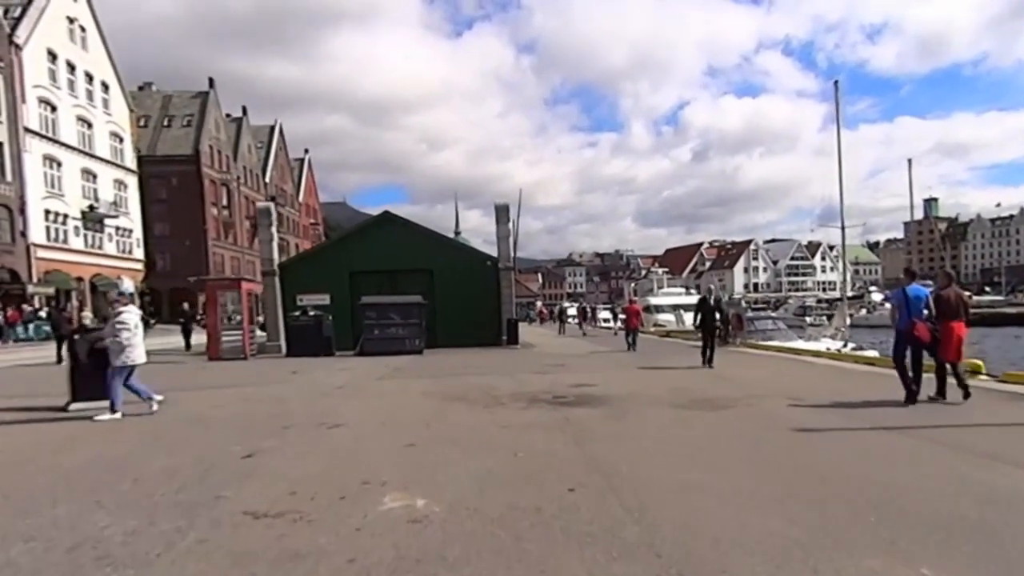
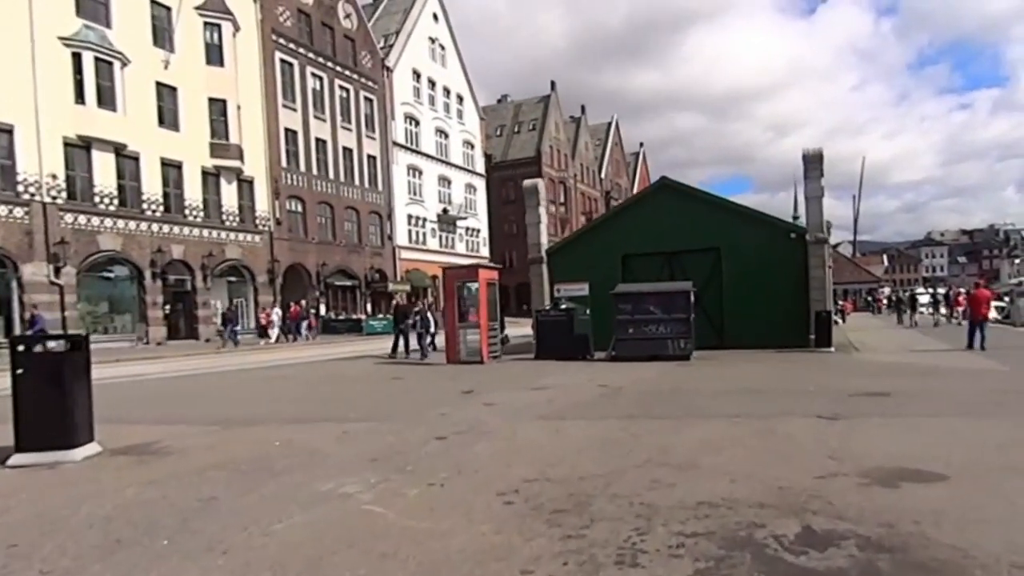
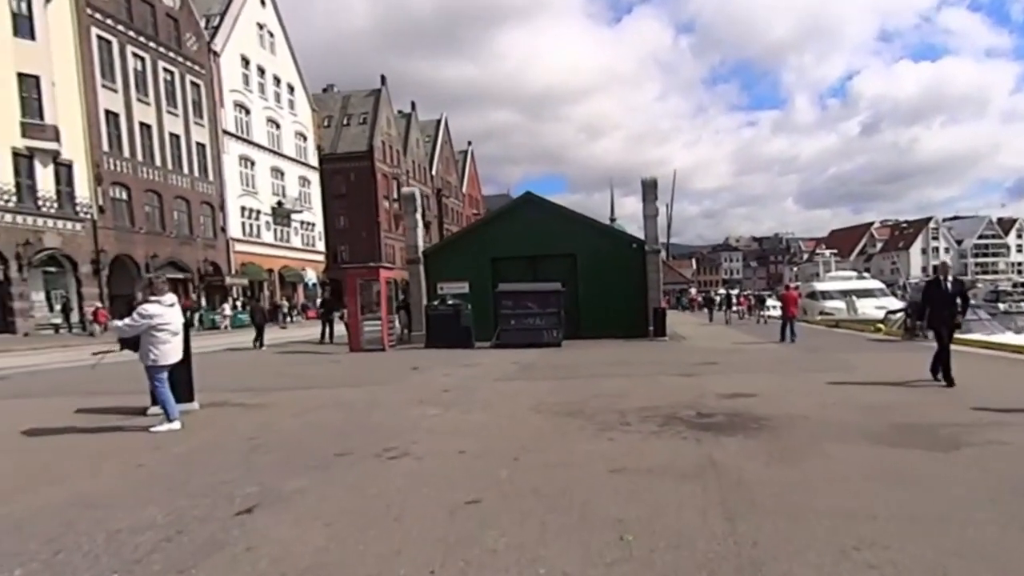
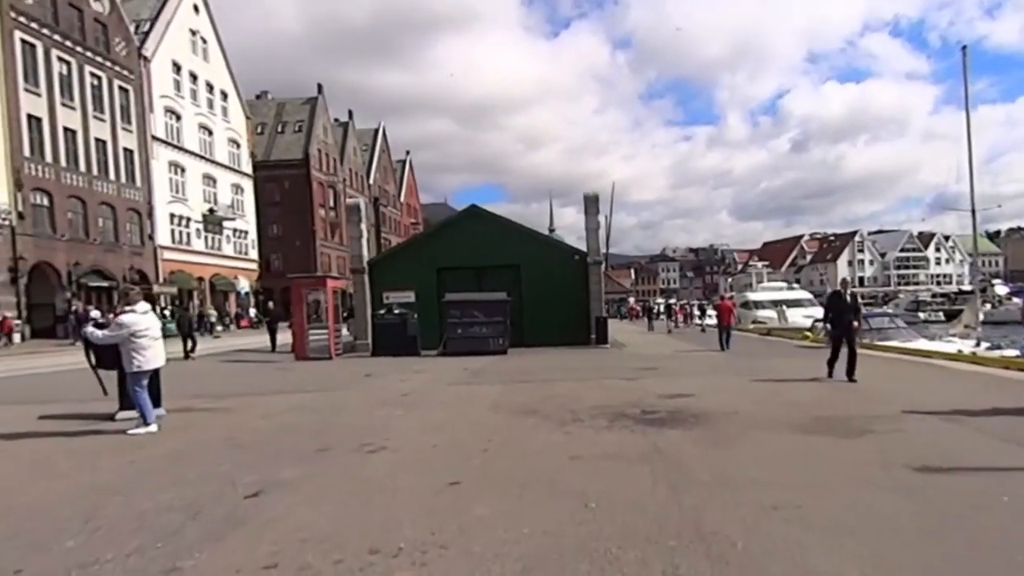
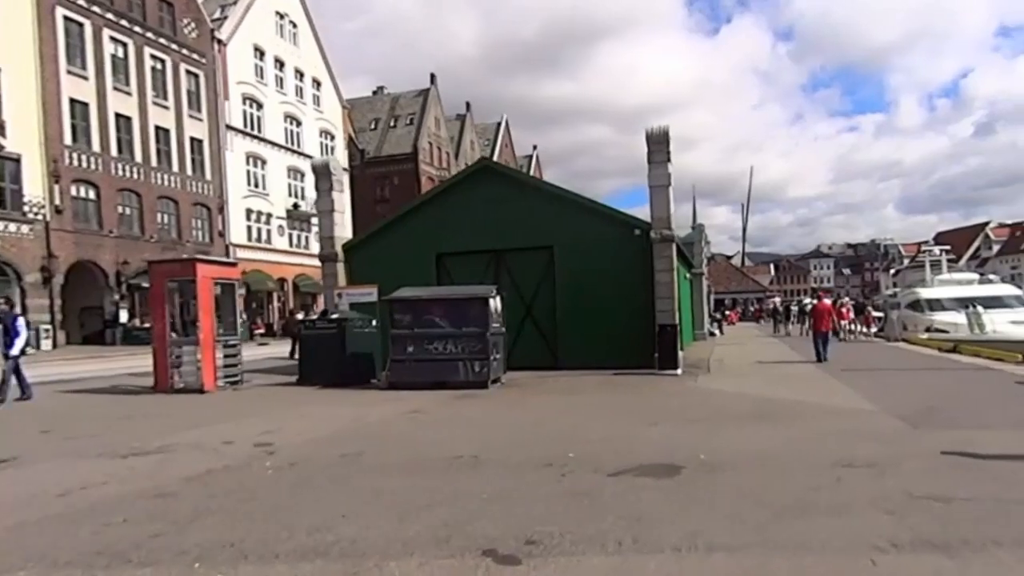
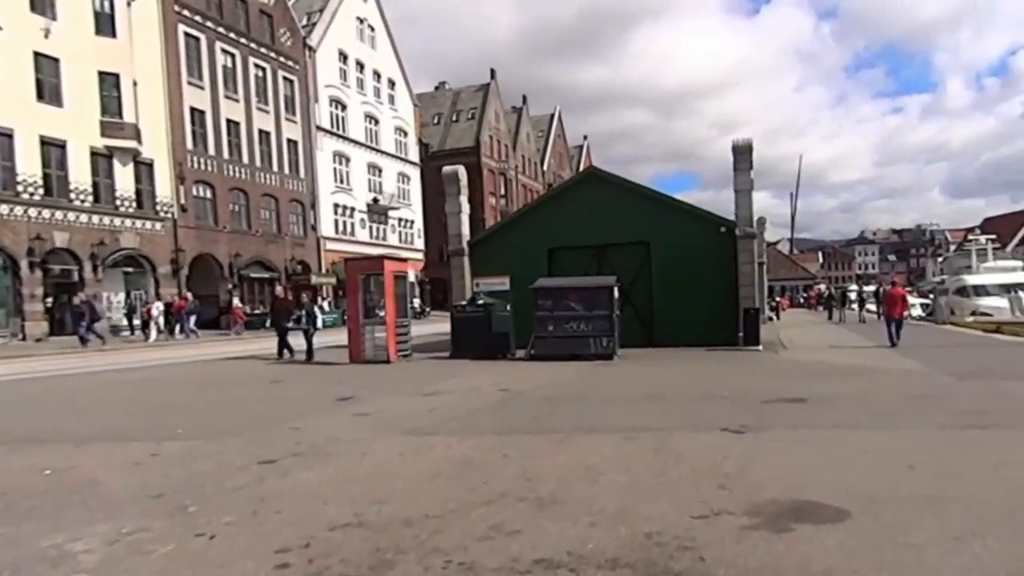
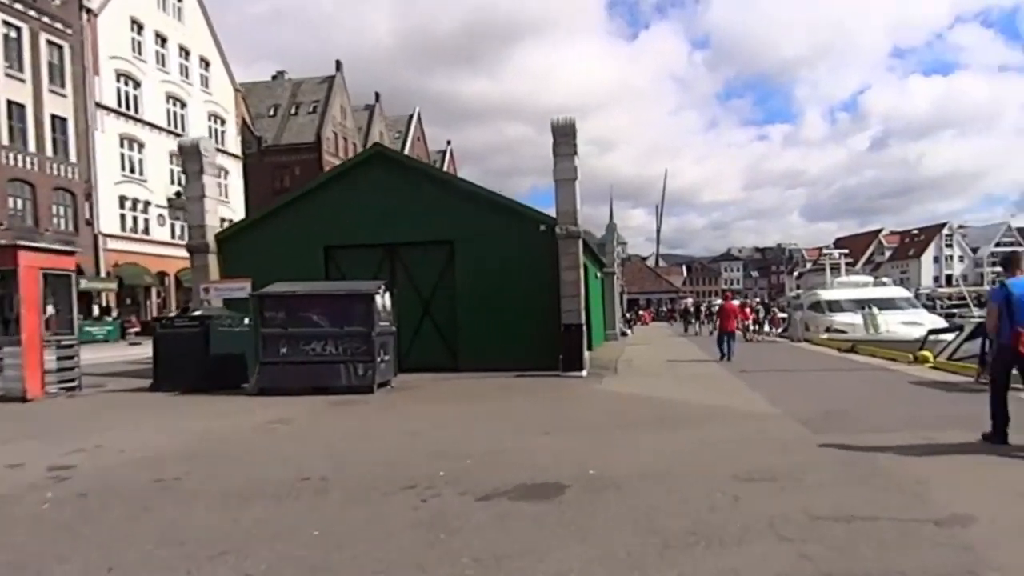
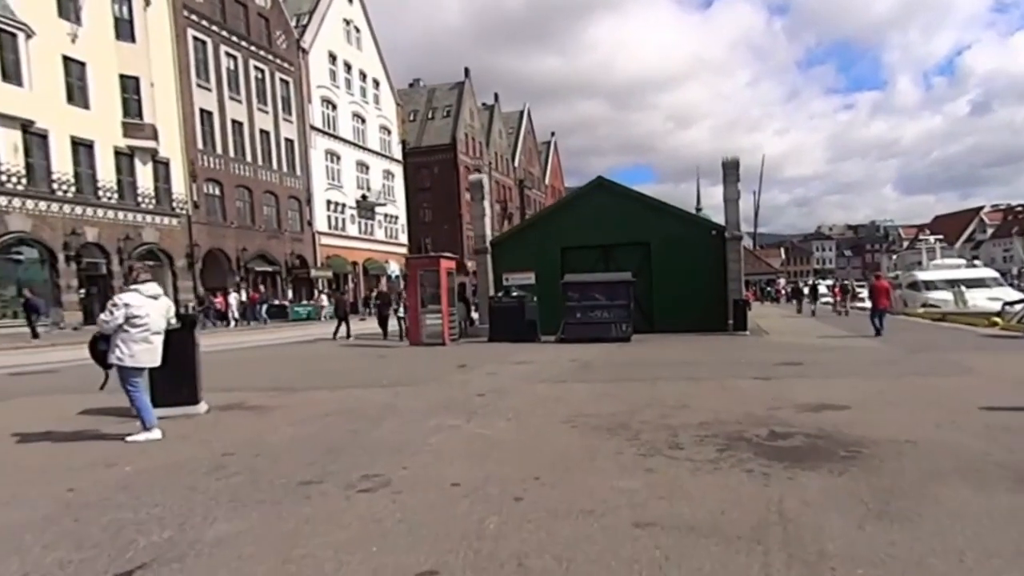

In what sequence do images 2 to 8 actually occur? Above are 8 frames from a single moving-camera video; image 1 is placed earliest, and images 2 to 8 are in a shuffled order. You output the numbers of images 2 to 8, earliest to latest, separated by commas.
4, 3, 8, 2, 6, 5, 7
